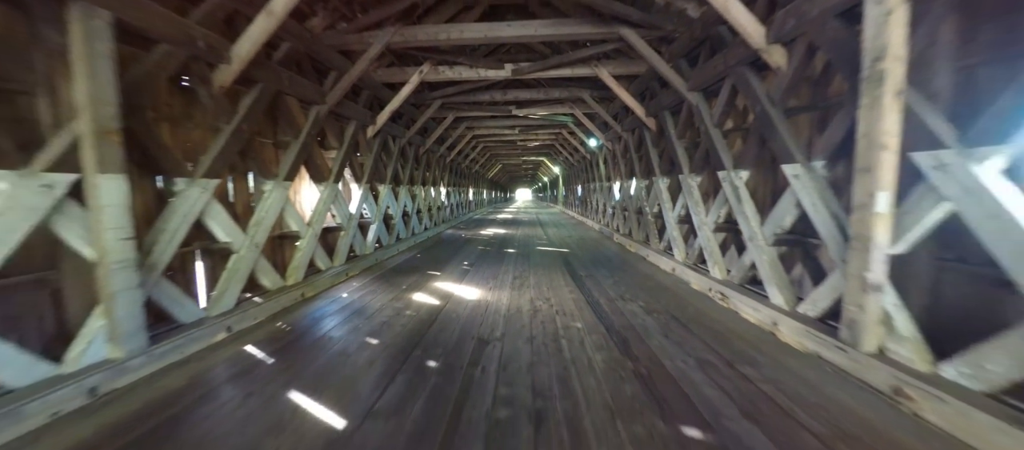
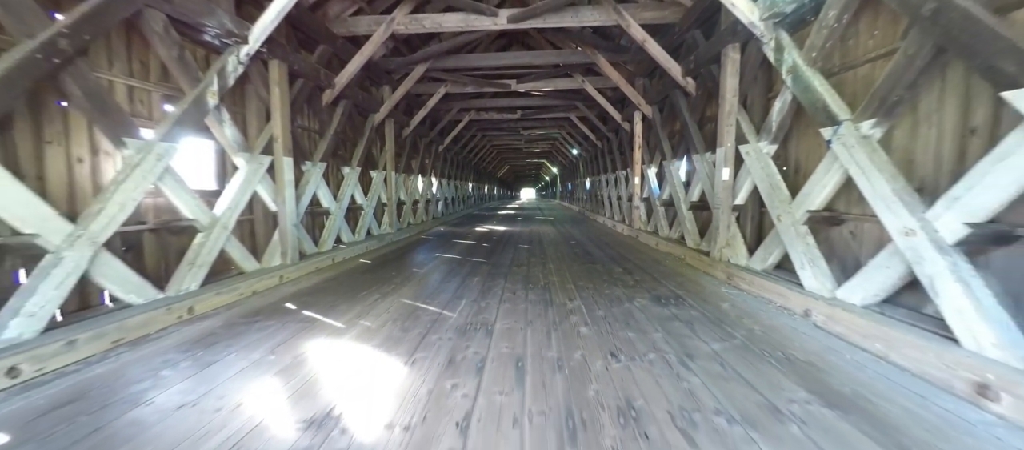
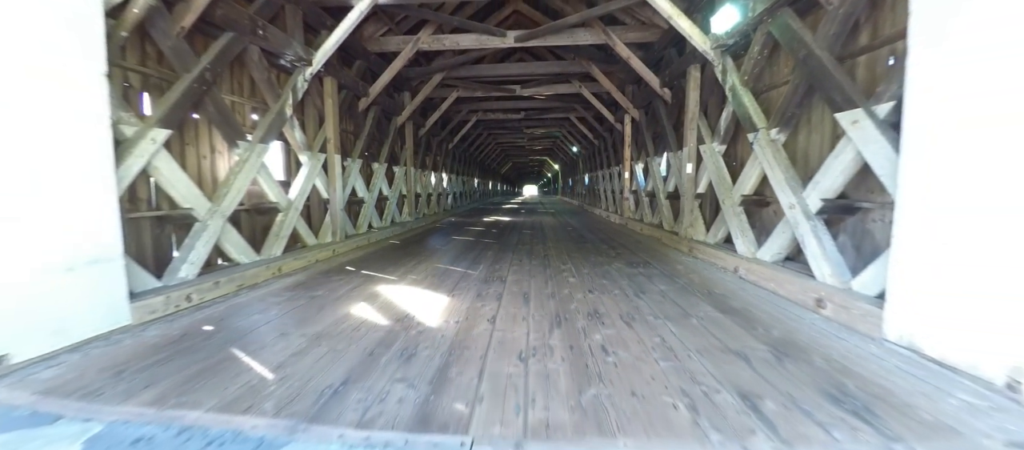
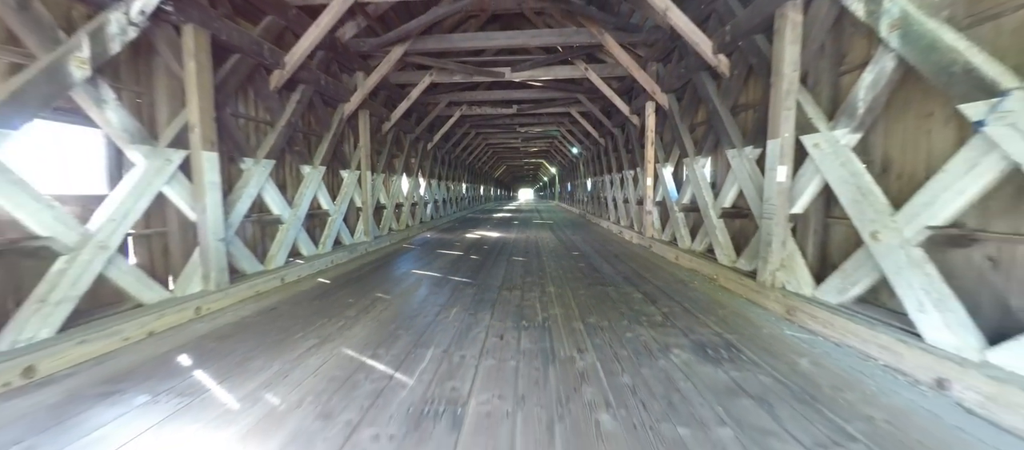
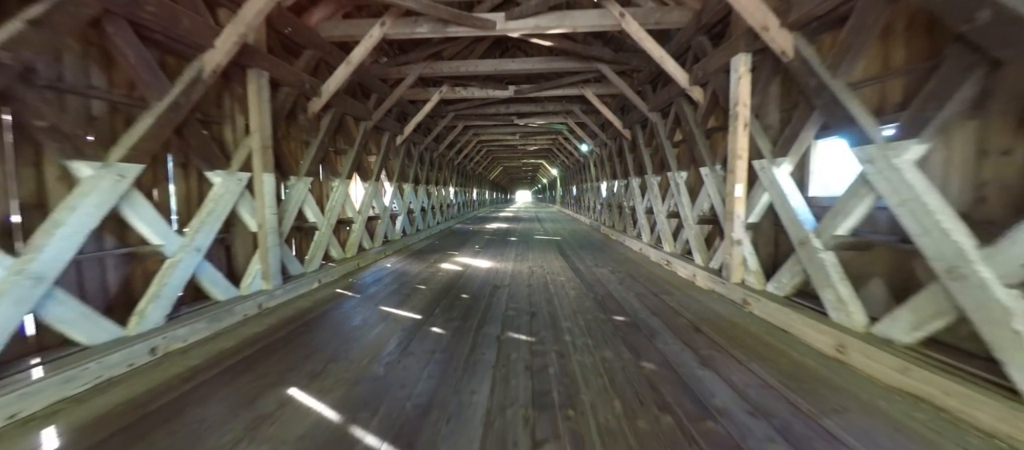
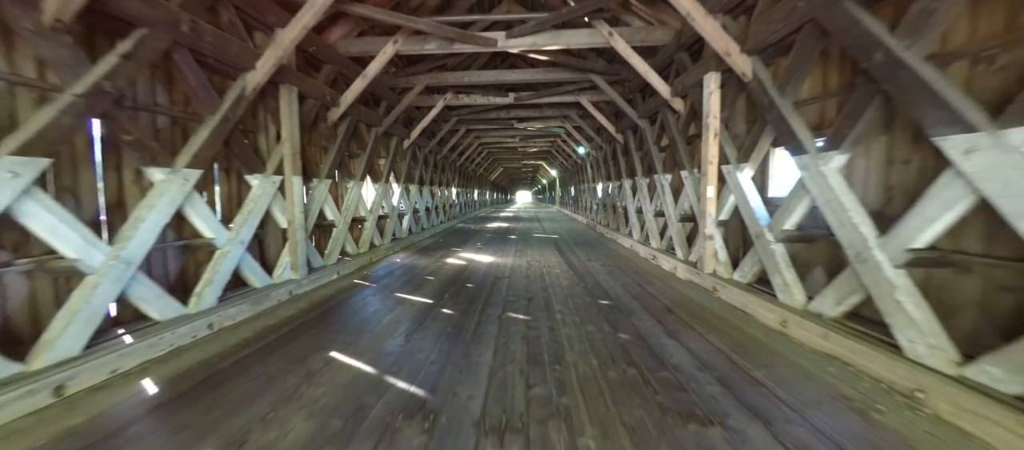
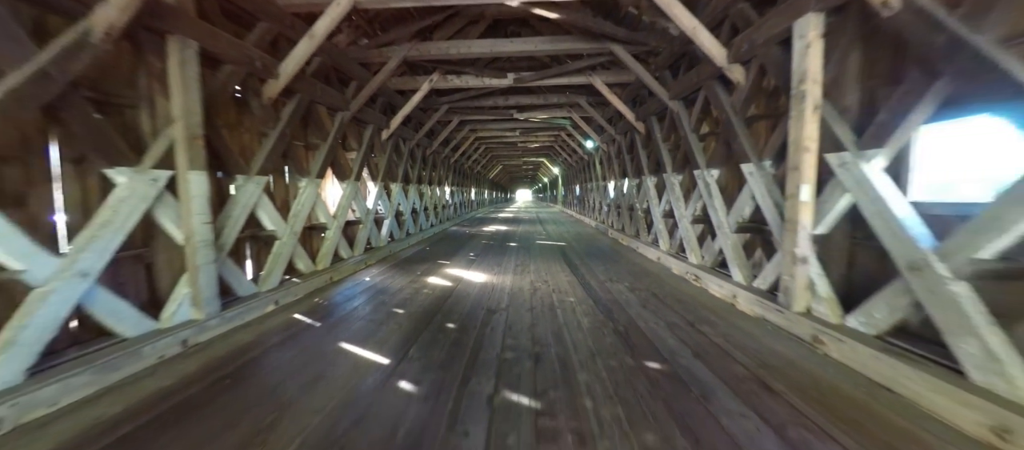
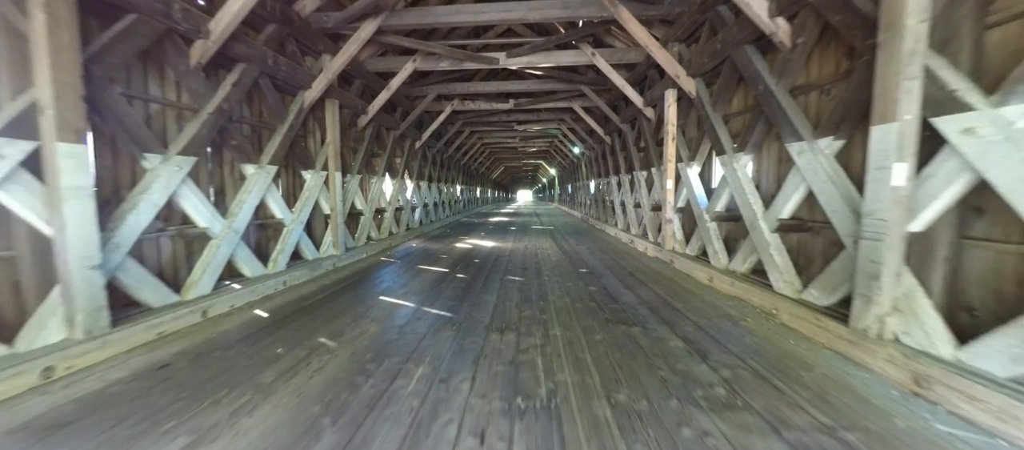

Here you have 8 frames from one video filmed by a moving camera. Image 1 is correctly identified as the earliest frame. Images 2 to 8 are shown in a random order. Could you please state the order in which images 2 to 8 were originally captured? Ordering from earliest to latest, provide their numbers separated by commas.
7, 5, 6, 8, 4, 2, 3
